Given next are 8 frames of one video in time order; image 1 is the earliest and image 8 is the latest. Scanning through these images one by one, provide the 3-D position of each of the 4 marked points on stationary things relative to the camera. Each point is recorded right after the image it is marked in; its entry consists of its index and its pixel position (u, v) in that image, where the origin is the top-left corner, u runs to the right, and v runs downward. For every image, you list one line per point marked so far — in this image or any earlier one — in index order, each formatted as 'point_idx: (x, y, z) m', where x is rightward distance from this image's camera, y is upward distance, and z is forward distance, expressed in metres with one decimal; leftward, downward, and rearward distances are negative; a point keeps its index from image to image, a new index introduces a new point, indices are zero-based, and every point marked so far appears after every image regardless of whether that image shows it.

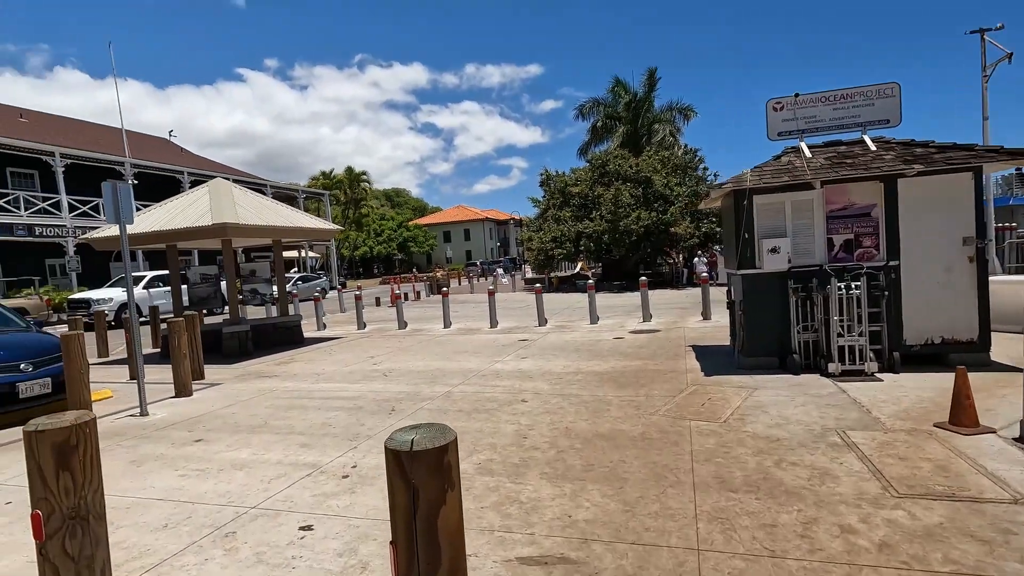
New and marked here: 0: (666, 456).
0: (+1.2, -1.3, +4.3) m
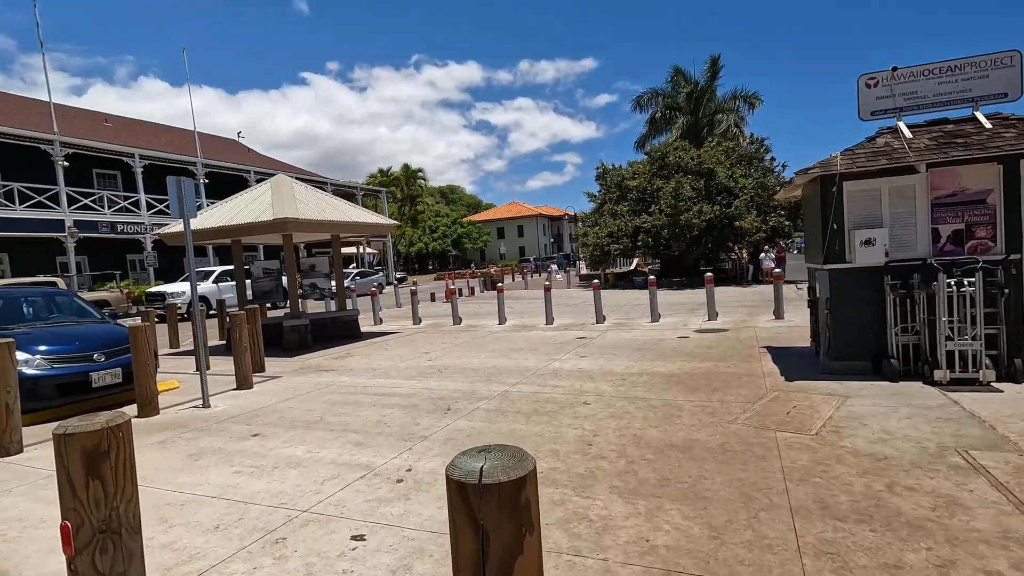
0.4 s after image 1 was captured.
0: (+1.7, -1.3, +3.8) m
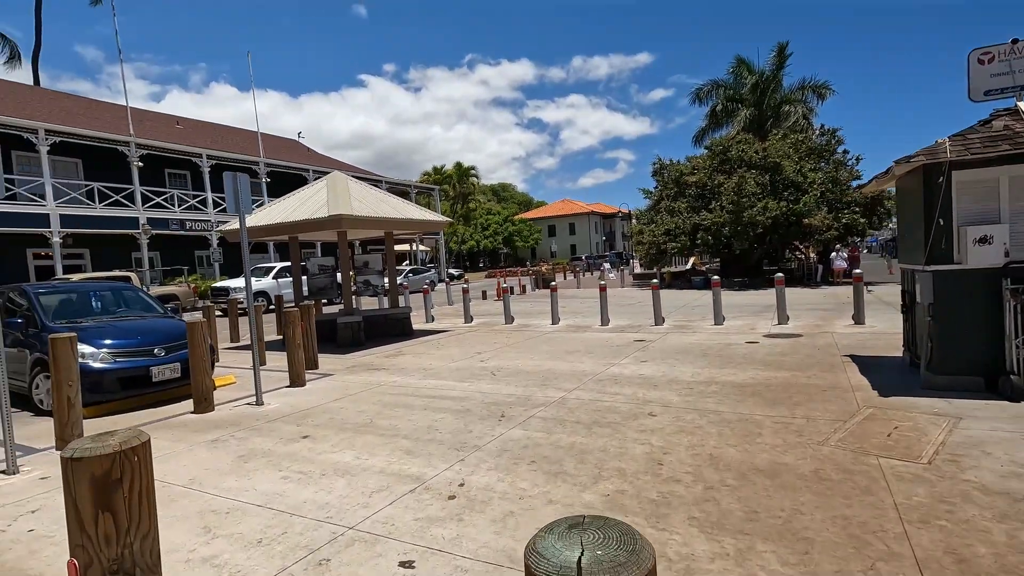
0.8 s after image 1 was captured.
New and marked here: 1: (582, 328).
0: (+2.1, -1.3, +3.2) m
1: (+1.7, -1.0, +13.3) m
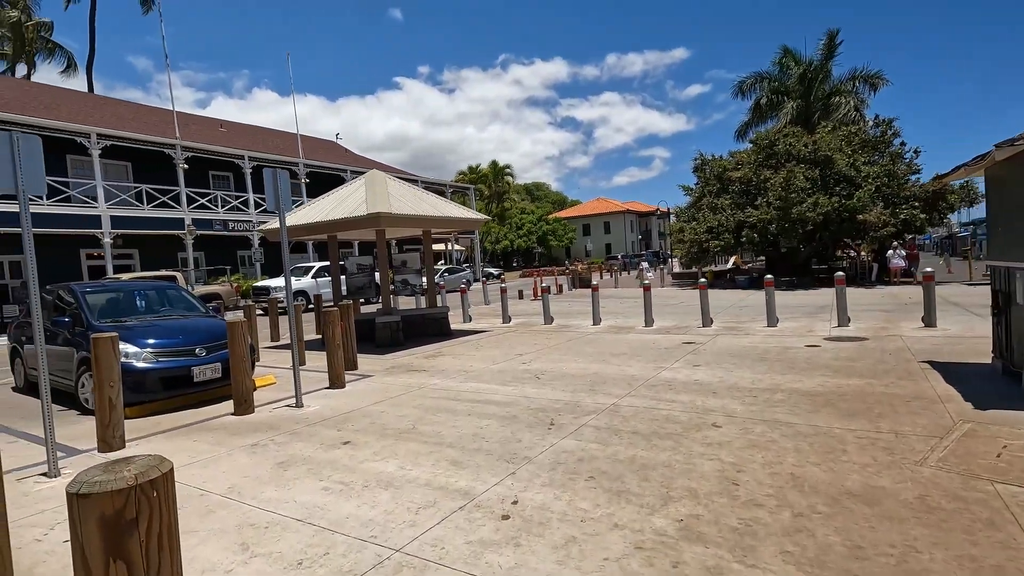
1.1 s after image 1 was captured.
0: (+2.4, -1.3, +2.7) m
1: (+2.7, -1.0, +12.8) m
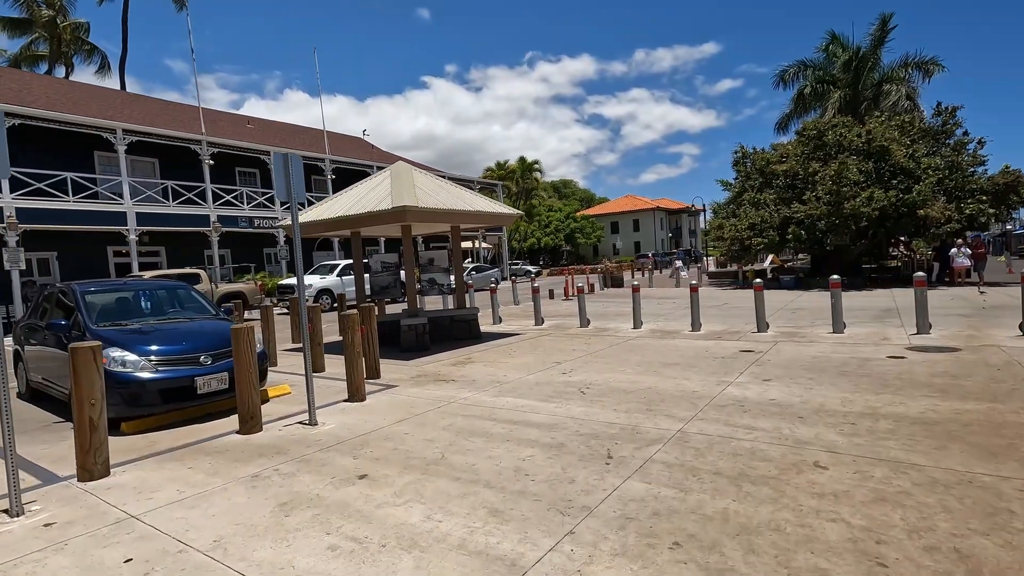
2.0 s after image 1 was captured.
0: (+2.7, -1.4, +1.7) m
1: (+3.5, -1.0, +11.7) m
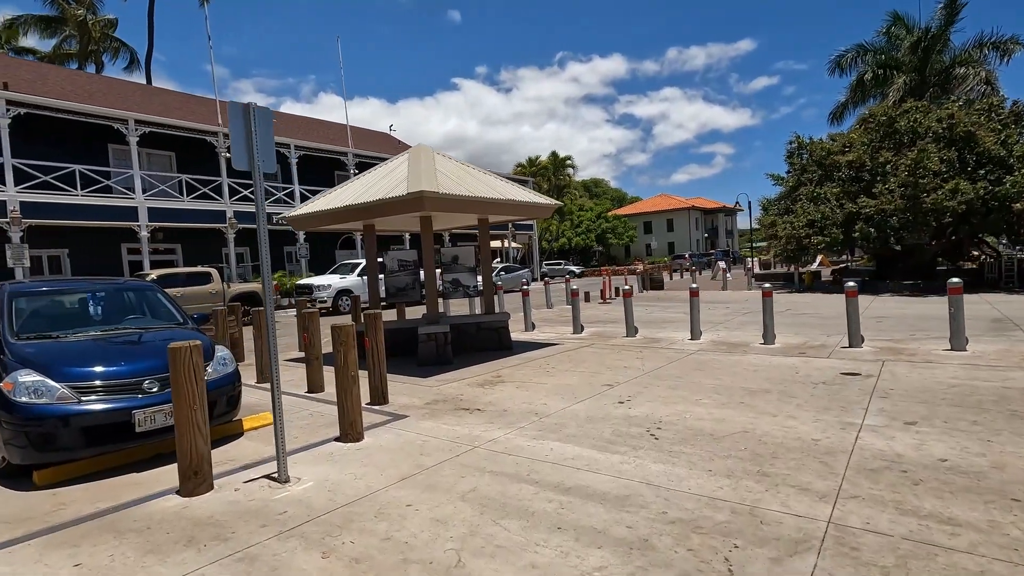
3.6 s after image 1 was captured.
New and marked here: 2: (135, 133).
0: (+2.8, -1.4, -0.2) m
1: (+4.1, -1.1, +9.8) m
2: (-12.5, +5.2, +17.8) m
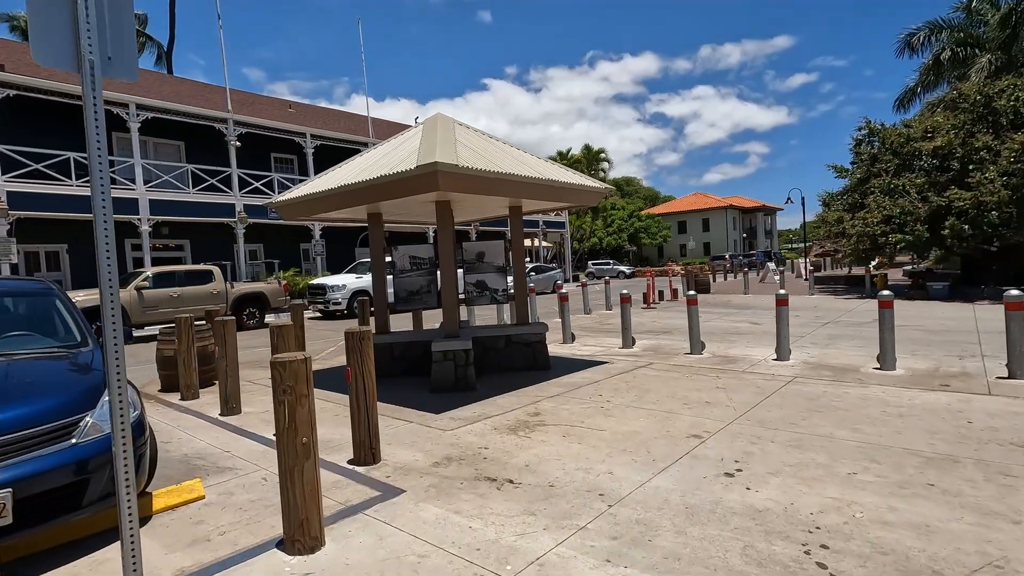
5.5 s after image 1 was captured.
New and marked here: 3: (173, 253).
0: (+2.9, -1.5, -2.4) m
1: (+4.7, -1.2, +7.5) m
2: (-11.5, +5.2, +16.4) m
3: (-11.9, +1.2, +18.7) m
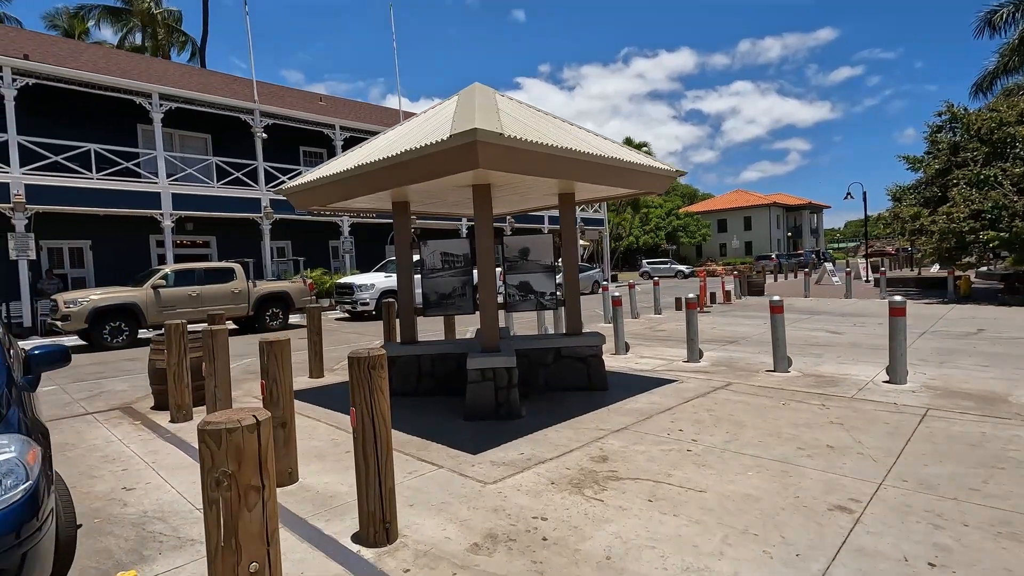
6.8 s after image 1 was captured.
0: (+2.9, -1.6, -3.9) m
1: (+5.3, -1.3, +5.9) m
2: (-10.3, +5.2, +15.6) m
3: (-10.6, +1.3, +18.0) m
